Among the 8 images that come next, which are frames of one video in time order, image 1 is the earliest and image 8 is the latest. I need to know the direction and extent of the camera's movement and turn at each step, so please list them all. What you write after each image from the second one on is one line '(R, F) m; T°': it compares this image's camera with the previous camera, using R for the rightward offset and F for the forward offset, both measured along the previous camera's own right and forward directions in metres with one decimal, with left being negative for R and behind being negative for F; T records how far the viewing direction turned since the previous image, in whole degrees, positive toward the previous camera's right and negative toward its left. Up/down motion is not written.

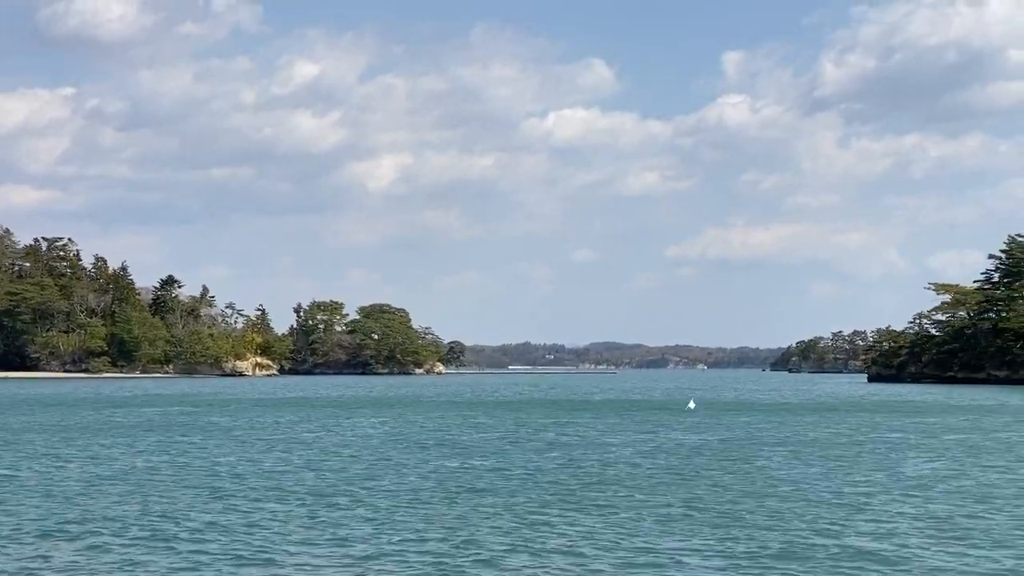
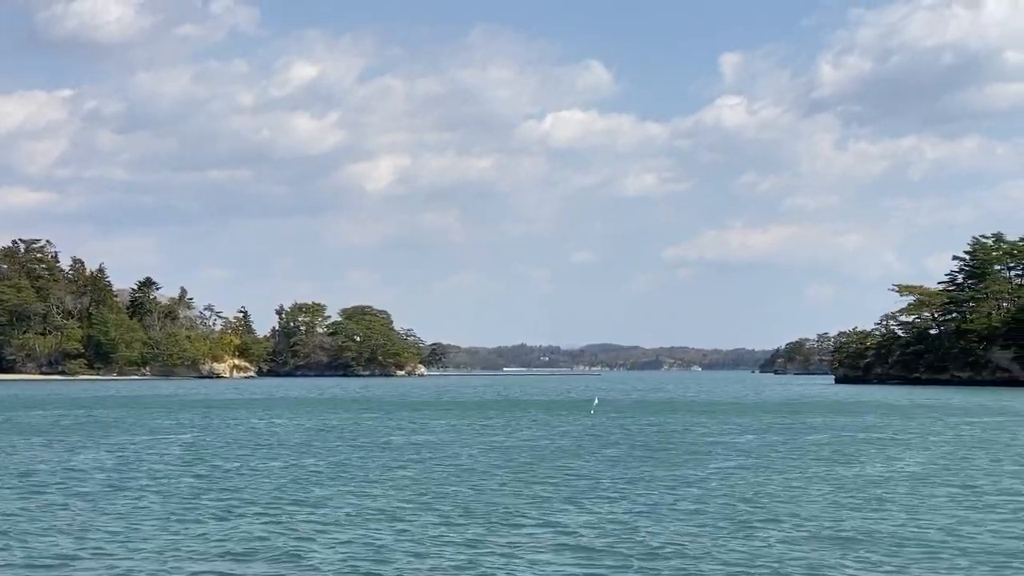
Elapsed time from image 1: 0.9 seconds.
(+2.3, 0.0) m; 0°
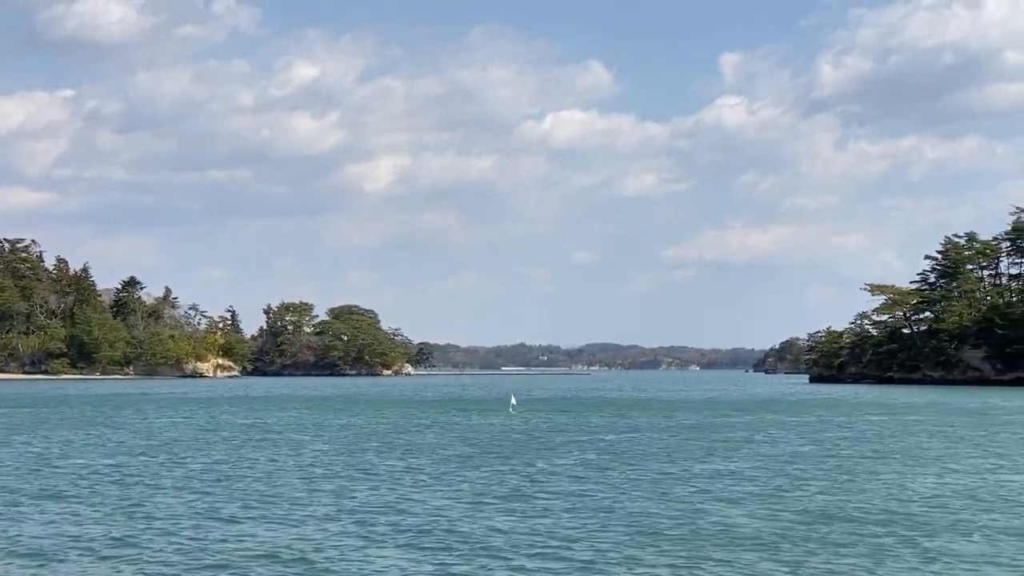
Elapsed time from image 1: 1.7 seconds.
(+1.8, -0.2) m; 0°
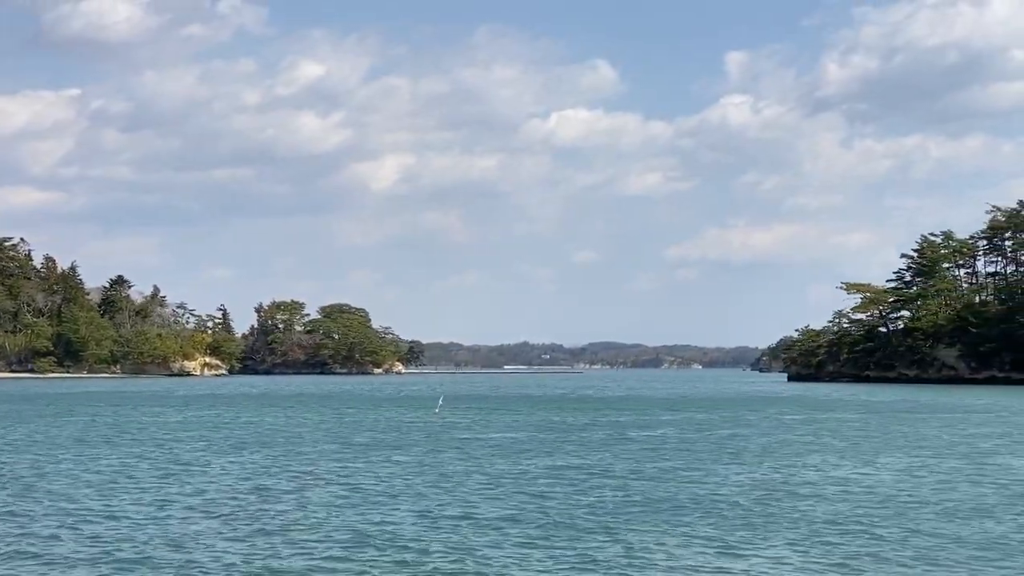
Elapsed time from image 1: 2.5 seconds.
(+1.8, -0.2) m; 0°
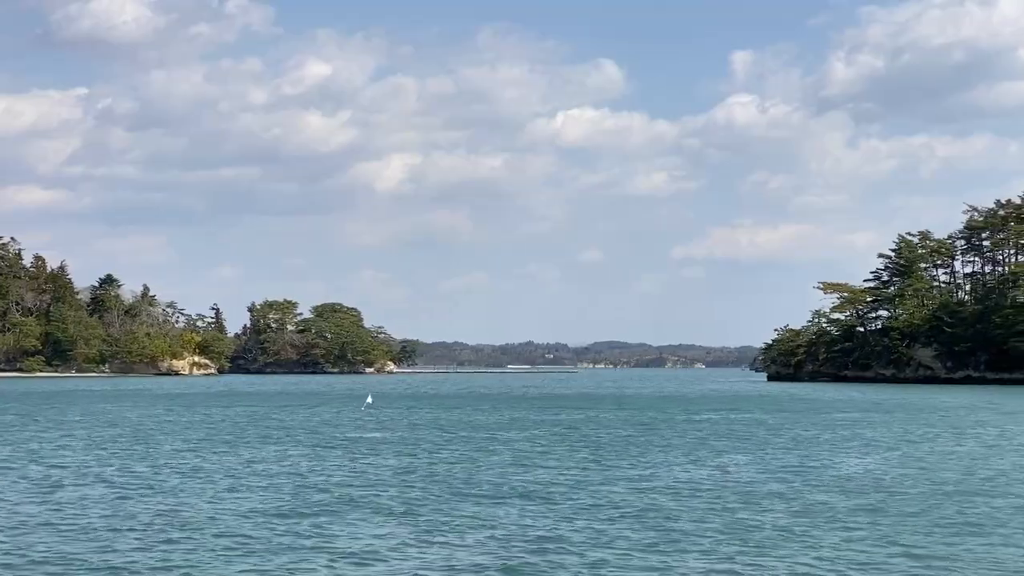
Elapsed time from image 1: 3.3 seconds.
(+1.9, -0.1) m; 0°
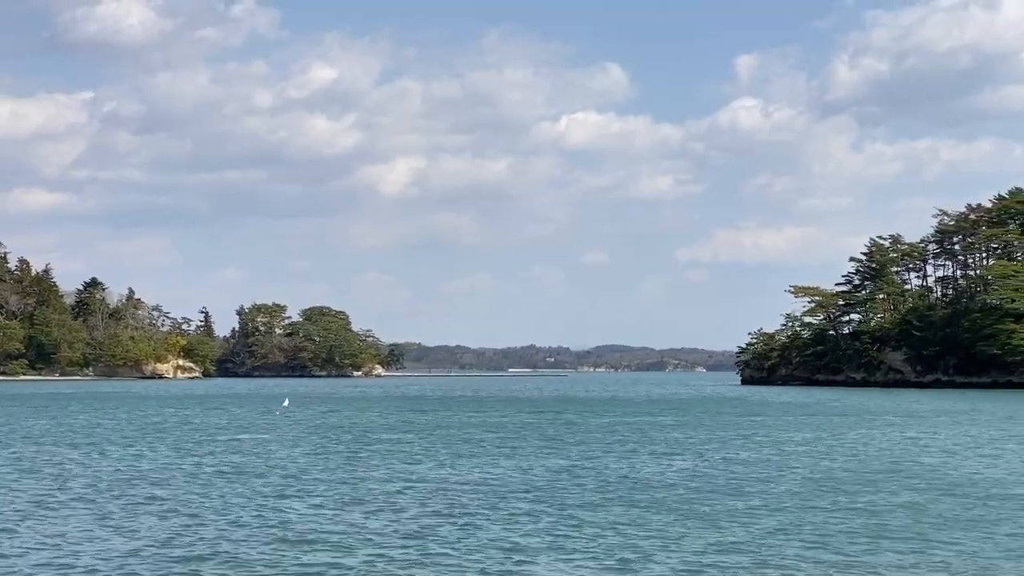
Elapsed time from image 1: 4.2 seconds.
(+2.1, -0.1) m; 0°
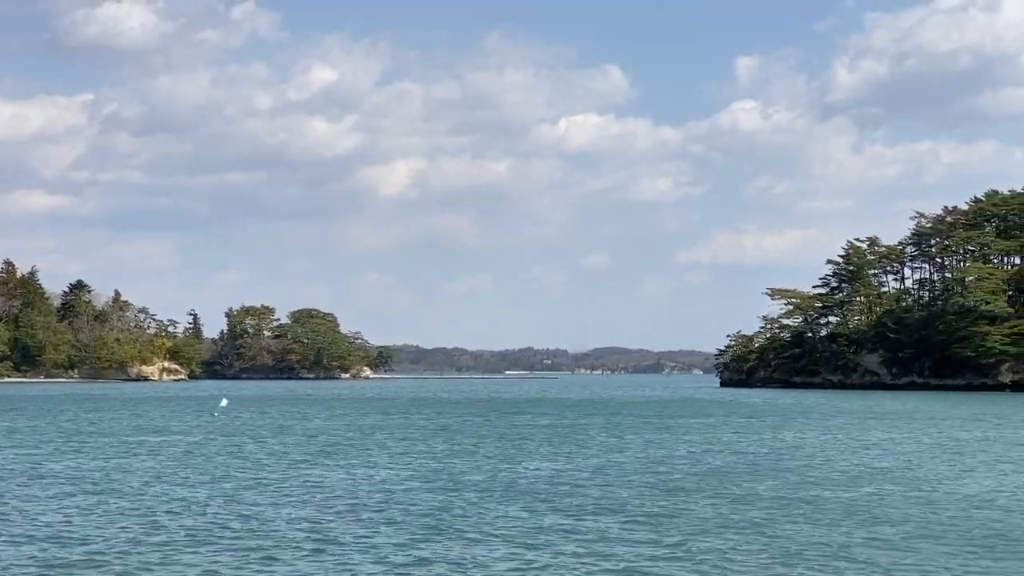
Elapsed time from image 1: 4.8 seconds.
(+1.4, -0.1) m; 0°
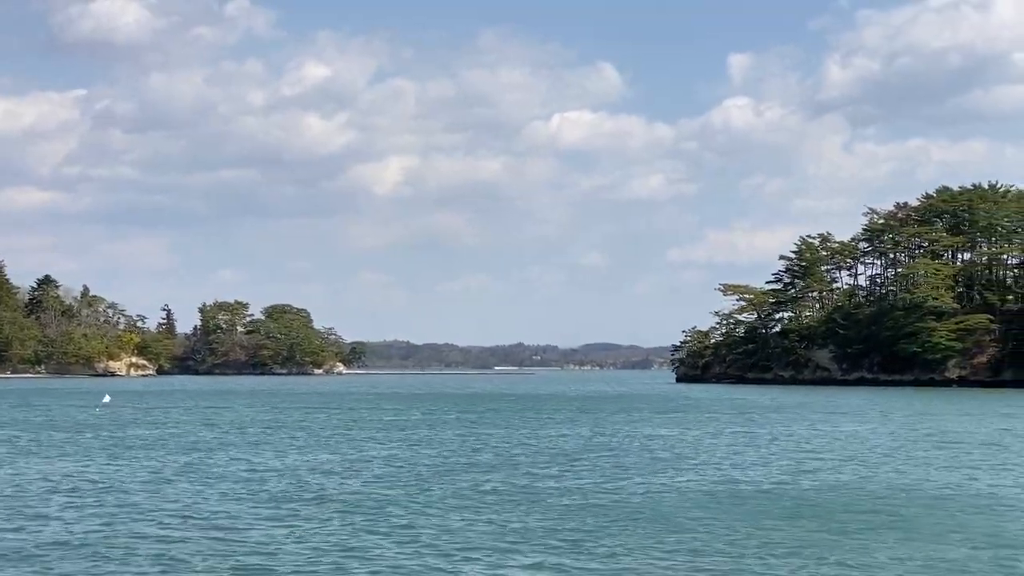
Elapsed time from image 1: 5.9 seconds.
(+2.5, -0.2) m; 0°
